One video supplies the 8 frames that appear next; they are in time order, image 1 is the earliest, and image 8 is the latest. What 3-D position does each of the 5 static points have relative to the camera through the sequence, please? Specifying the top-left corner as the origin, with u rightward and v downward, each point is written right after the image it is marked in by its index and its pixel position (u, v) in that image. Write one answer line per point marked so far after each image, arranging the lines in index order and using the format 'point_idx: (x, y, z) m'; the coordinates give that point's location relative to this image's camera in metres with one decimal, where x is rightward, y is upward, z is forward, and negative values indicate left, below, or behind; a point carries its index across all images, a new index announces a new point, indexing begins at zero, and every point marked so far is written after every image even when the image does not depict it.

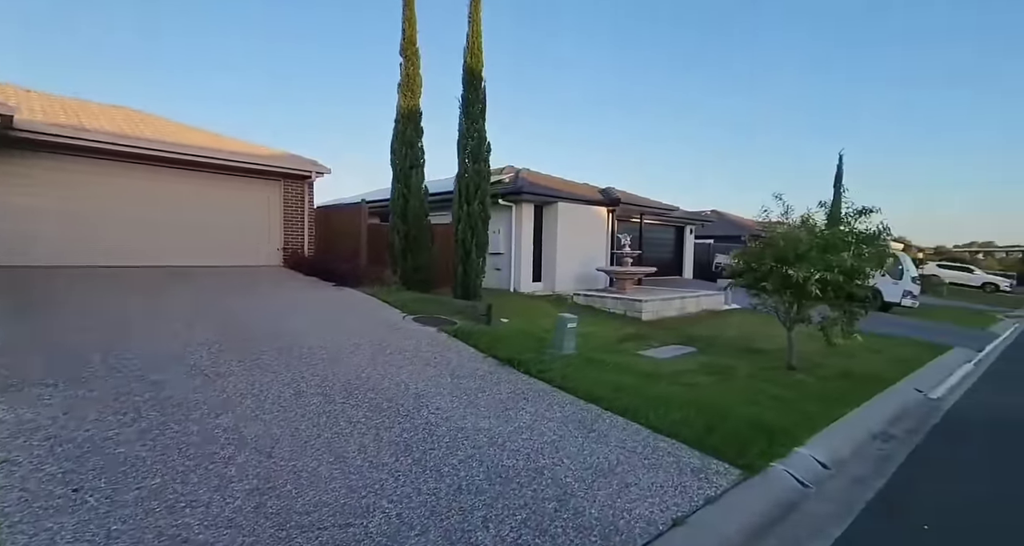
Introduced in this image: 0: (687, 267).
0: (+7.0, +0.2, +19.6) m
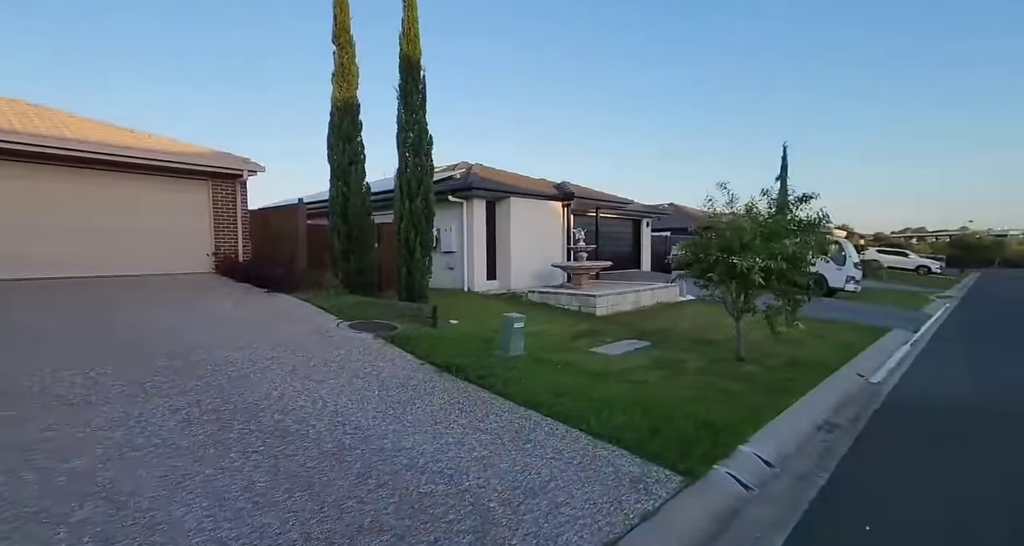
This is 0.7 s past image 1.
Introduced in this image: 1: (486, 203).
0: (+5.3, +0.5, +19.7) m
1: (-0.7, +1.8, +12.7) m
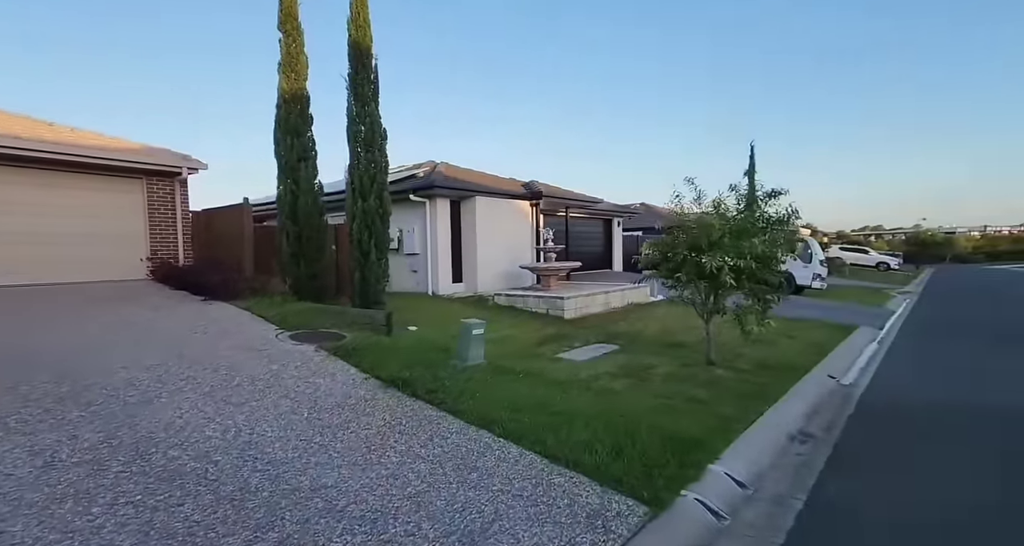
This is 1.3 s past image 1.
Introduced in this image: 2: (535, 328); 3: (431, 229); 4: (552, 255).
0: (+4.1, +0.5, +19.5) m
1: (-1.6, +1.8, +12.2) m
2: (+0.4, -1.0, +8.6) m
3: (-2.0, +1.1, +11.9) m
4: (+1.0, +0.5, +12.4) m
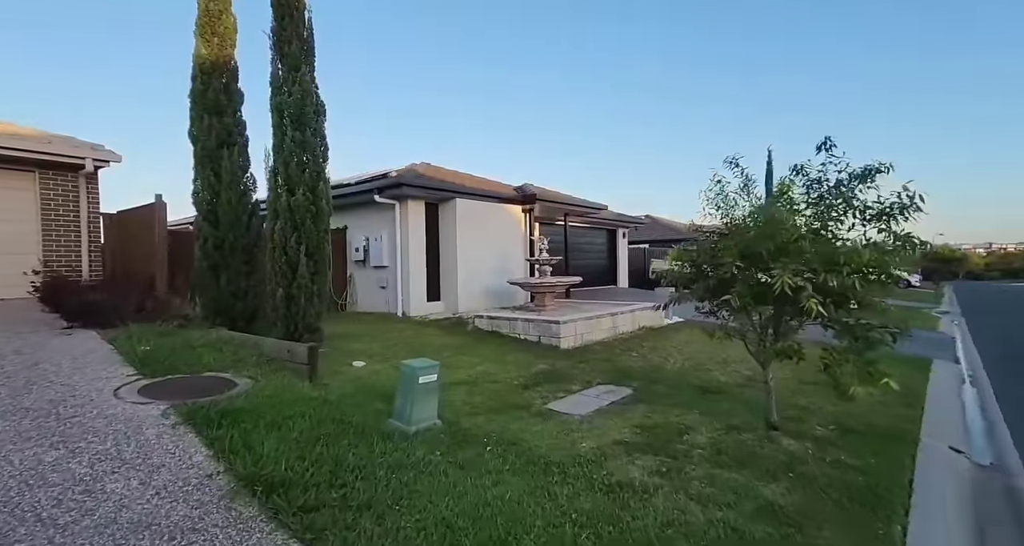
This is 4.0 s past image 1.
0: (+3.8, 0.0, +17.6) m
1: (-1.8, +1.4, +10.3) m
2: (+0.1, -1.2, +6.7) m
3: (-2.3, +0.7, +10.0) m
4: (+0.8, +0.1, +10.5) m
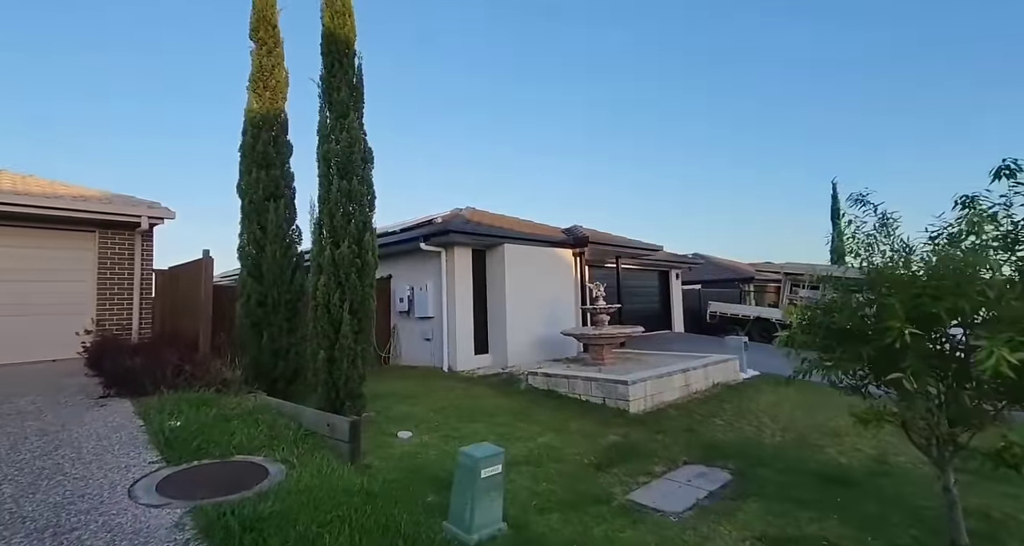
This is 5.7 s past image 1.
0: (+5.5, -1.5, +16.4) m
1: (-0.8, +0.4, +9.8) m
2: (+0.9, -1.9, +5.8) m
3: (-1.2, -0.3, +9.5) m
4: (+1.9, -0.9, +9.7) m
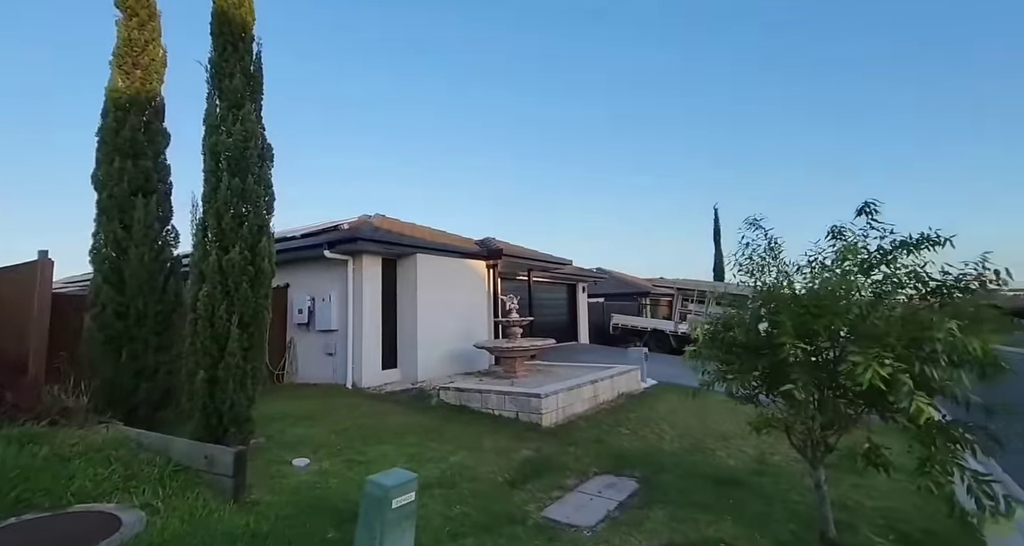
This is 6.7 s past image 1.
0: (+2.4, -2.0, +16.9) m
1: (-2.5, +0.2, +9.3) m
2: (-0.1, -2.0, +5.7) m
3: (-2.9, -0.4, +8.9) m
4: (+0.1, -1.1, +9.7) m
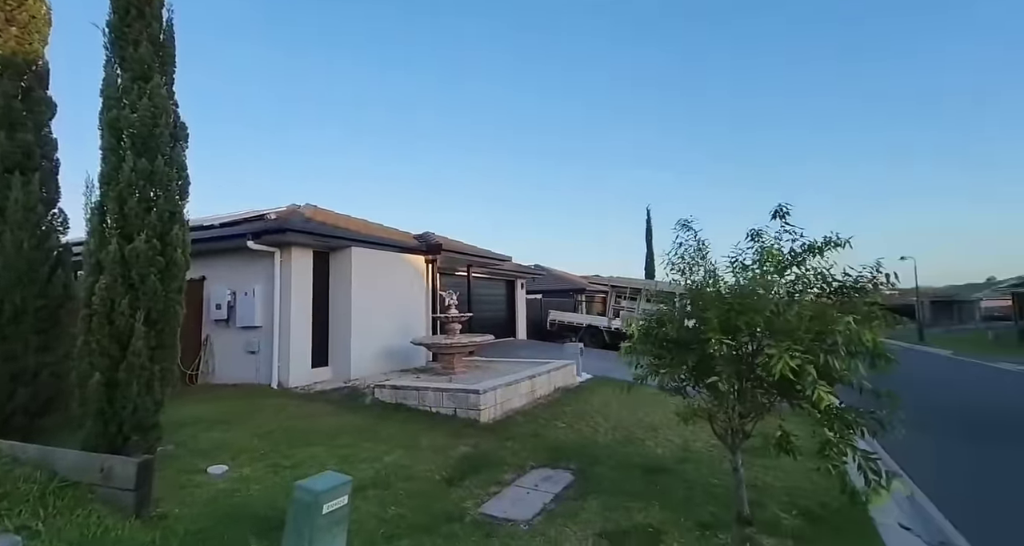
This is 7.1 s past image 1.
0: (+0.3, -1.9, +17.1) m
1: (-3.6, +0.3, +8.9) m
2: (-0.9, -2.0, +5.6) m
3: (-4.0, -0.3, +8.4) m
4: (-1.1, -1.0, +9.6) m
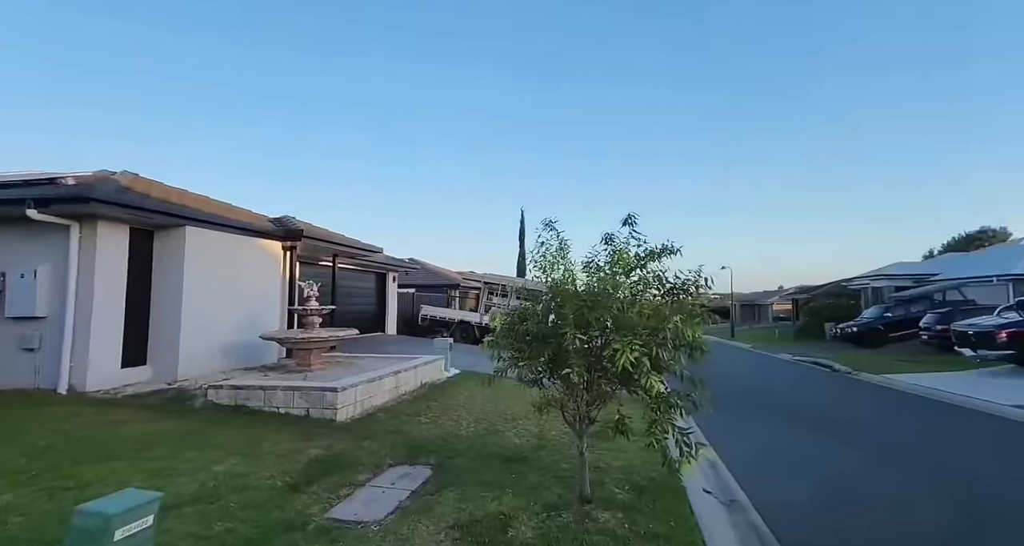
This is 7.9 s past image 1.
0: (-4.2, -1.6, +16.5) m
1: (-5.8, +0.6, +7.6) m
2: (-2.4, -1.9, +5.1) m
3: (-6.0, -0.1, +7.1) m
4: (-3.6, -0.8, +8.9) m
